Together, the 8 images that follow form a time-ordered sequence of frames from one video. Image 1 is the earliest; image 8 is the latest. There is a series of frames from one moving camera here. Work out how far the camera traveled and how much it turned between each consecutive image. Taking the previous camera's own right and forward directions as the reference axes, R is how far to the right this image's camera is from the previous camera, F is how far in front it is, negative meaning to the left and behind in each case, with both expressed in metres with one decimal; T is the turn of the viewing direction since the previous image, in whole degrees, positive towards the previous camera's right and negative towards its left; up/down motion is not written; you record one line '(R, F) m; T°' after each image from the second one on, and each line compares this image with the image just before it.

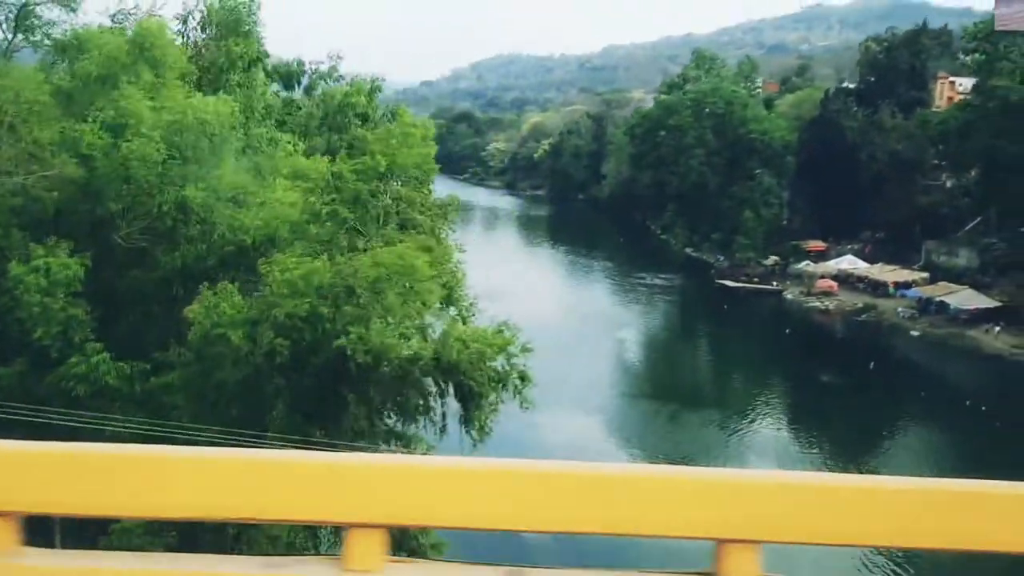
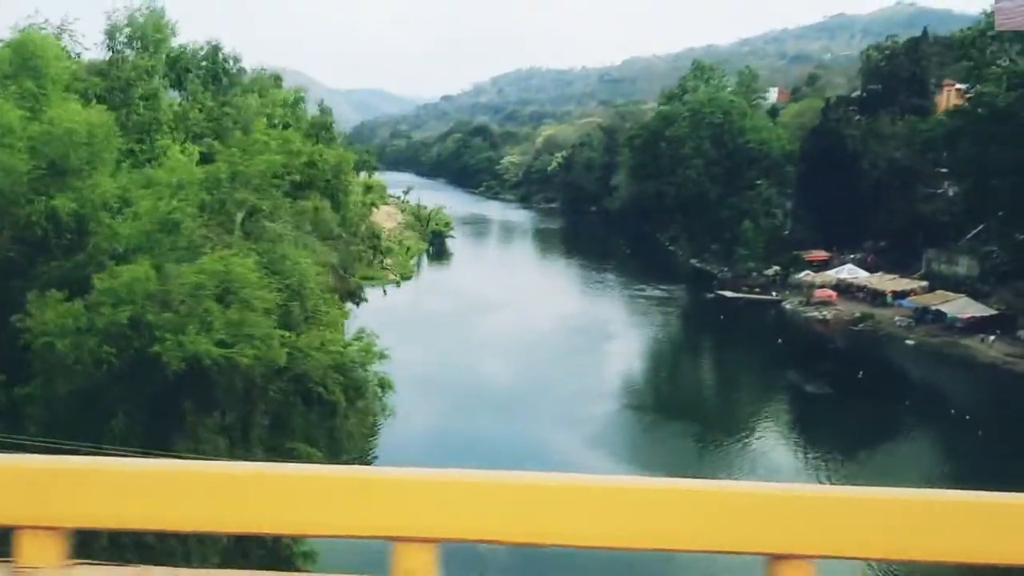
(+0.5, 0.0) m; -1°
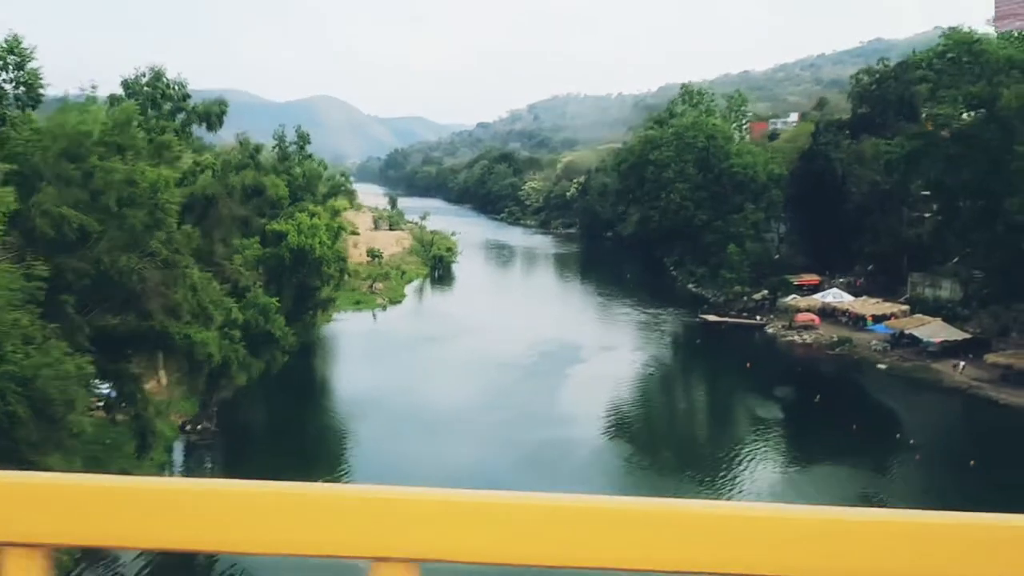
(+1.0, 0.0) m; -2°
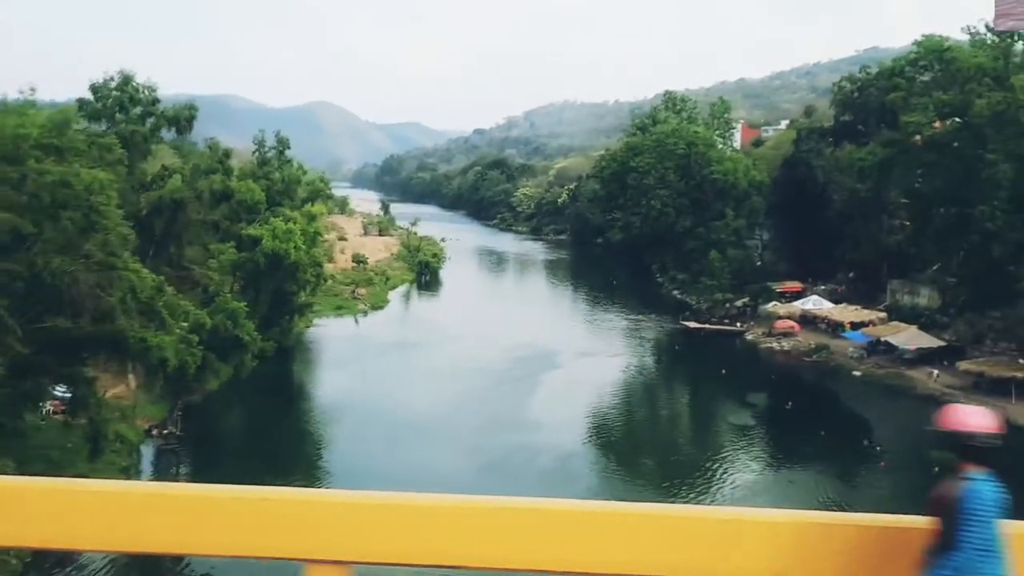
(+0.3, 0.0) m; 0°
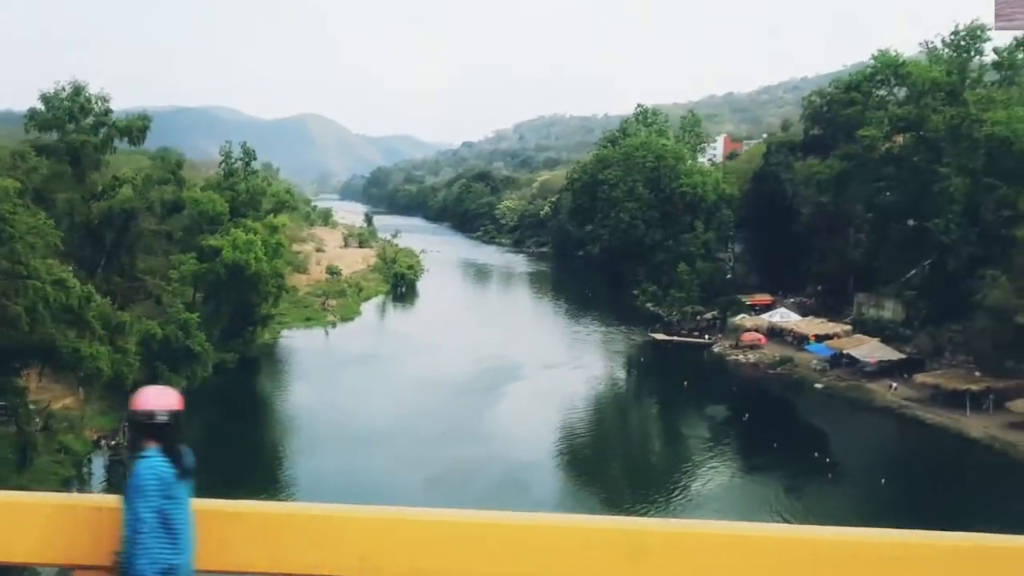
(+0.4, 0.0) m; +1°
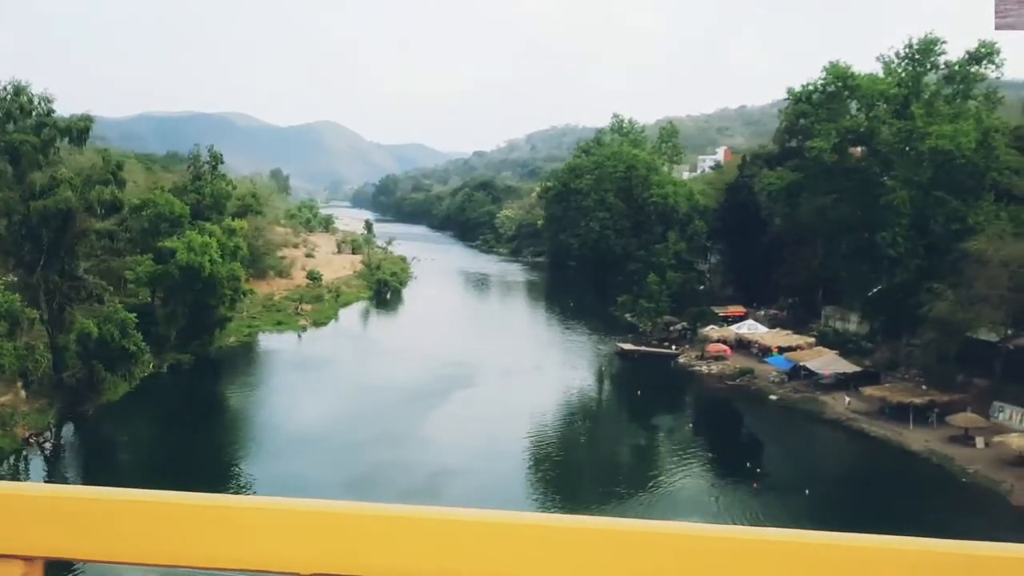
(+0.8, 0.0) m; 0°
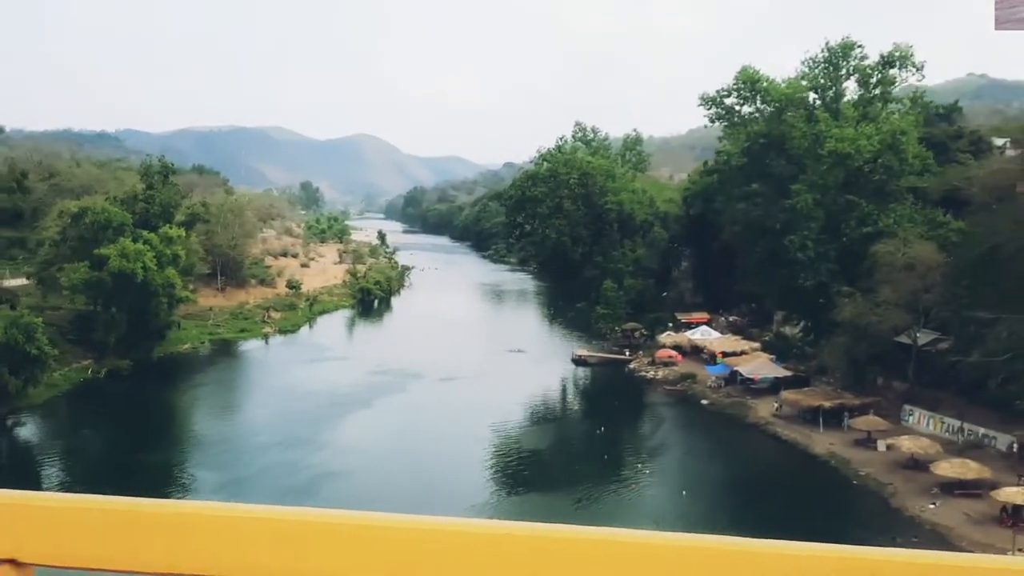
(+1.5, -0.1) m; -2°
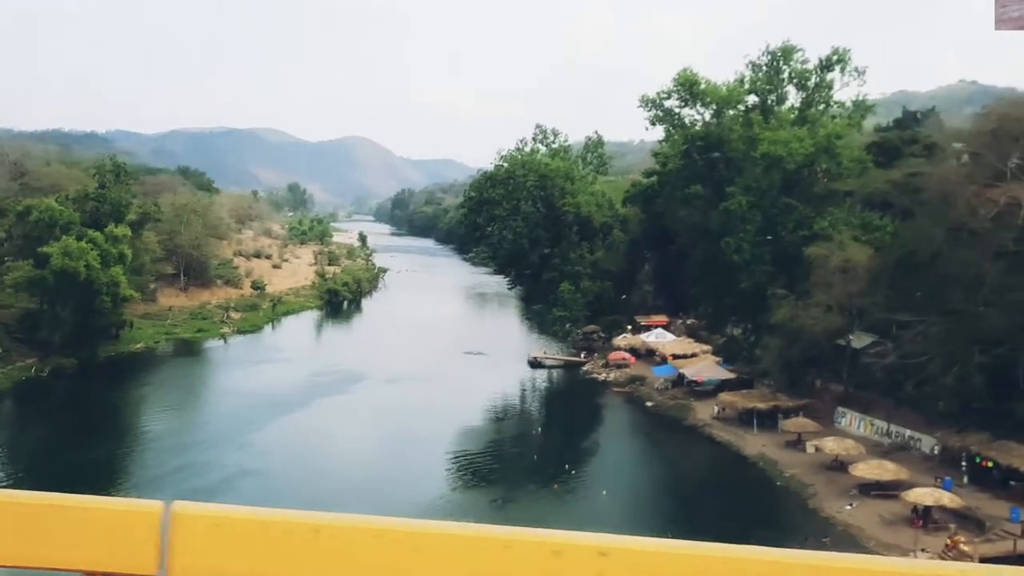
(+0.6, 0.0) m; +1°
